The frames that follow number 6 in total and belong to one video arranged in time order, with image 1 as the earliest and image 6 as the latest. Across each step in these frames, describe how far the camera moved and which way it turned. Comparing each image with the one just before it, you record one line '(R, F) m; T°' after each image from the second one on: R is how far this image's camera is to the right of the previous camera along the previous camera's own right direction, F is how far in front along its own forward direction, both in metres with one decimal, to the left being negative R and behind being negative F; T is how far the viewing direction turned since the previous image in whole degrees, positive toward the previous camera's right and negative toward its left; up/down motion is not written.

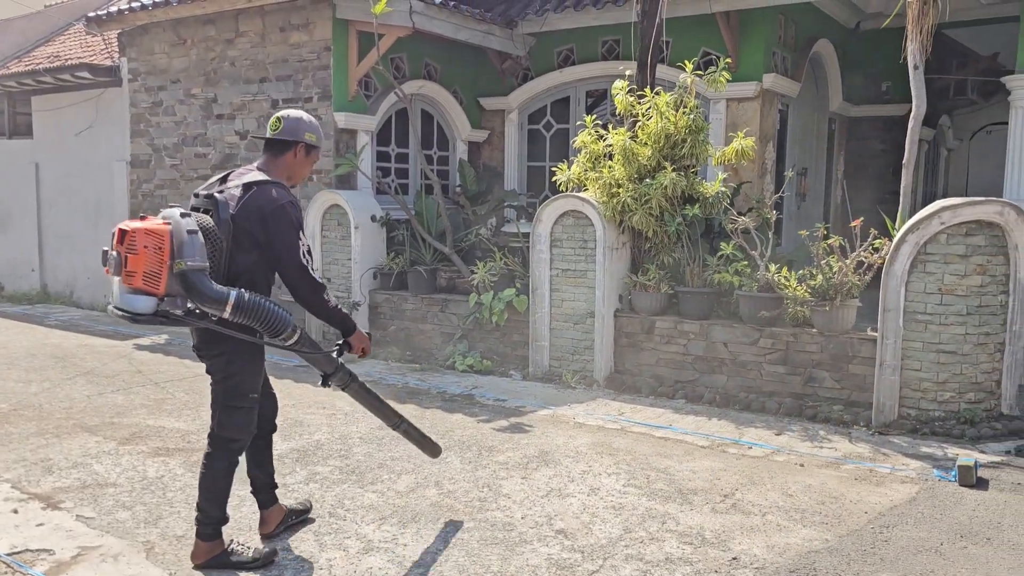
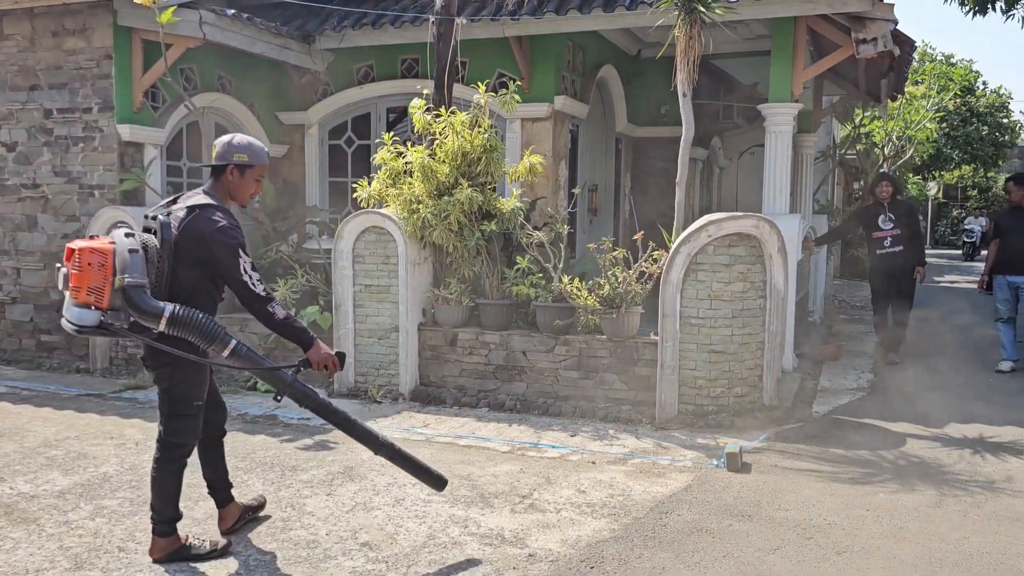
(0.0, -0.1) m; +13°
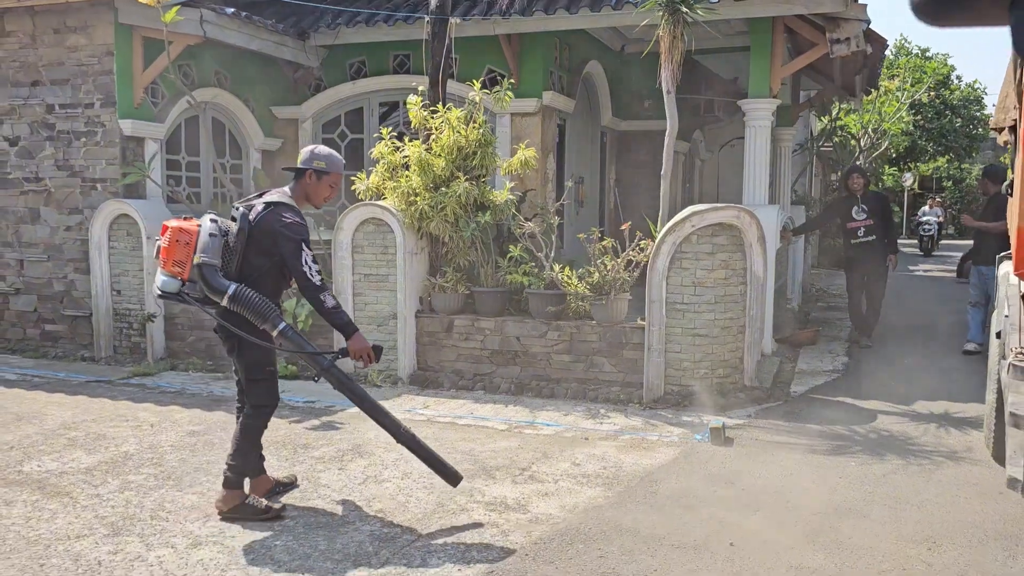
(-0.1, -0.3) m; +1°
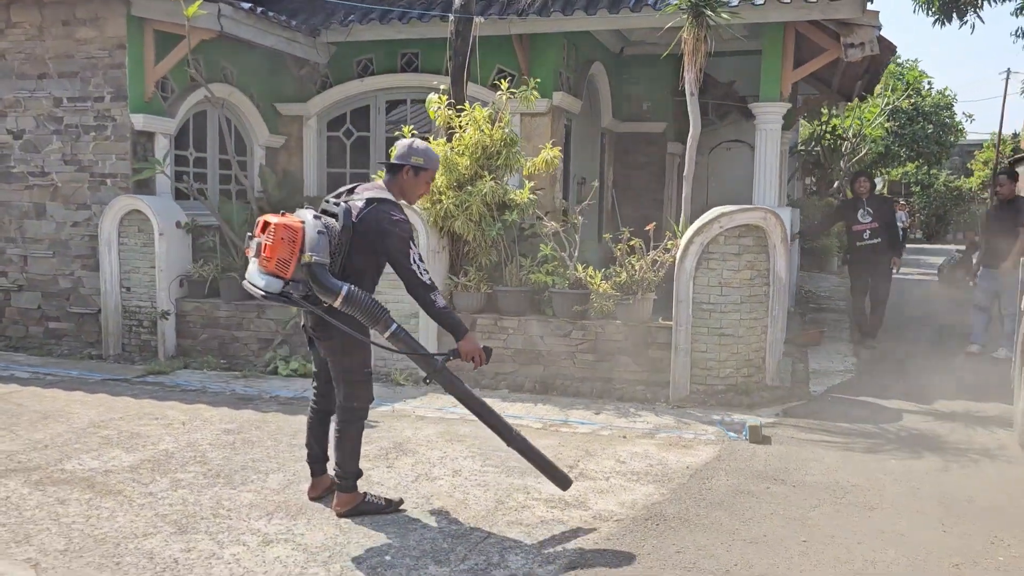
(-0.5, 0.0) m; +2°
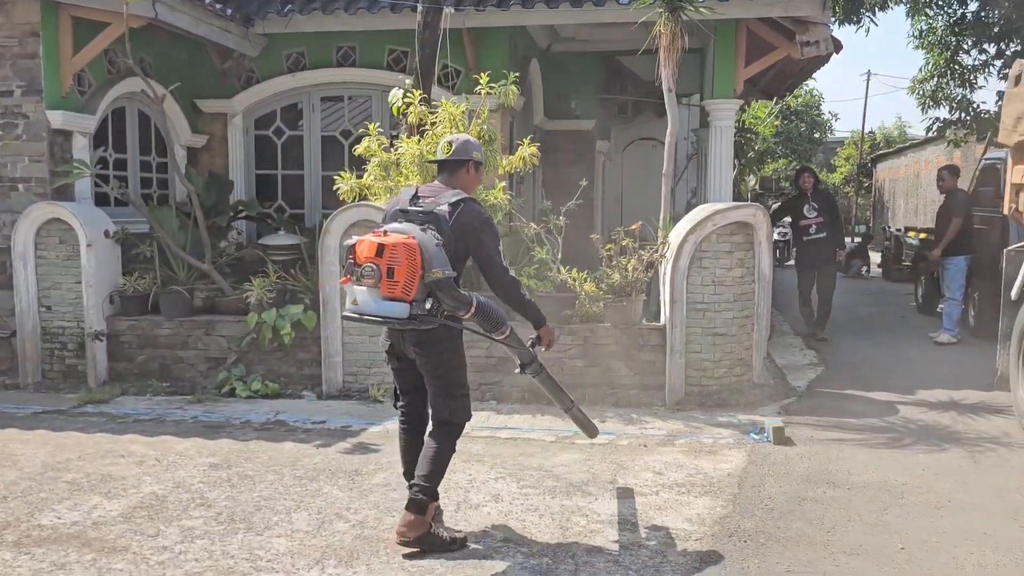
(-0.8, +0.4) m; +9°
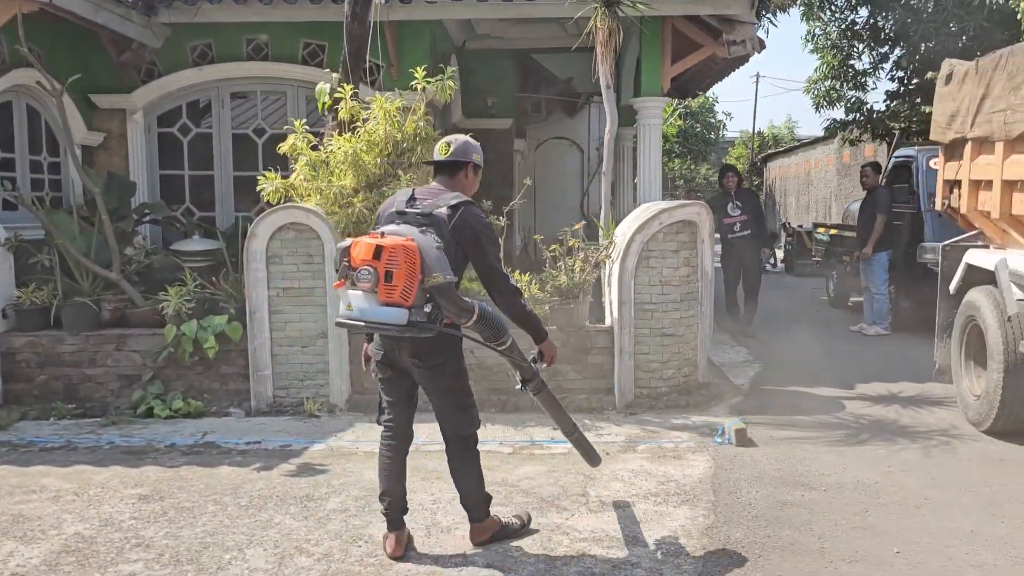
(-0.3, +0.3) m; +7°
